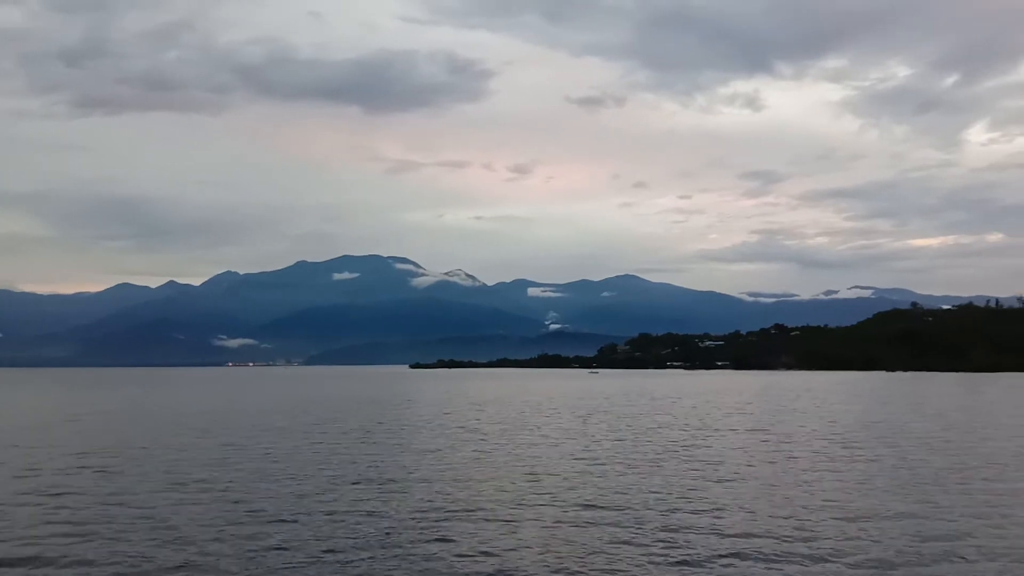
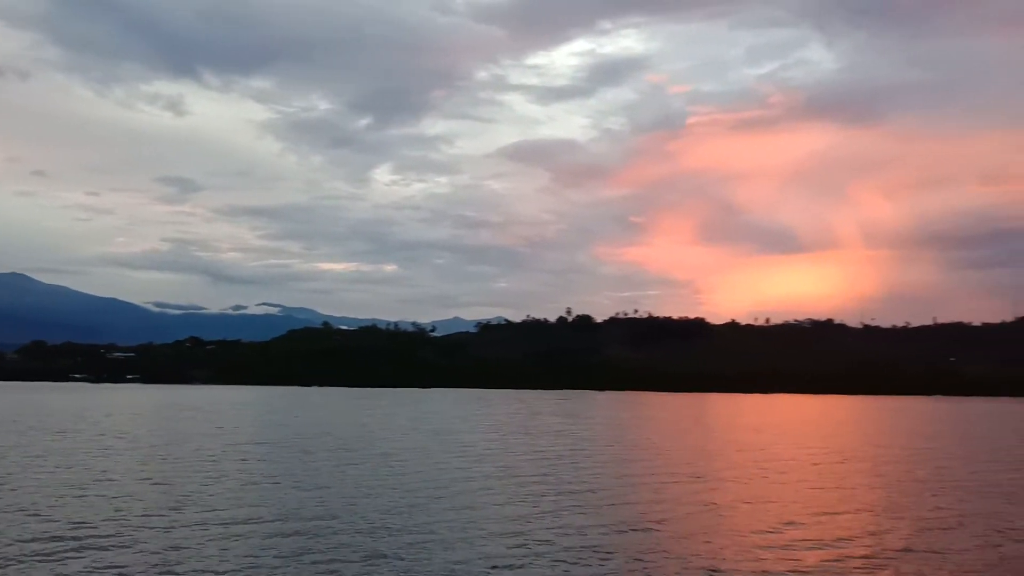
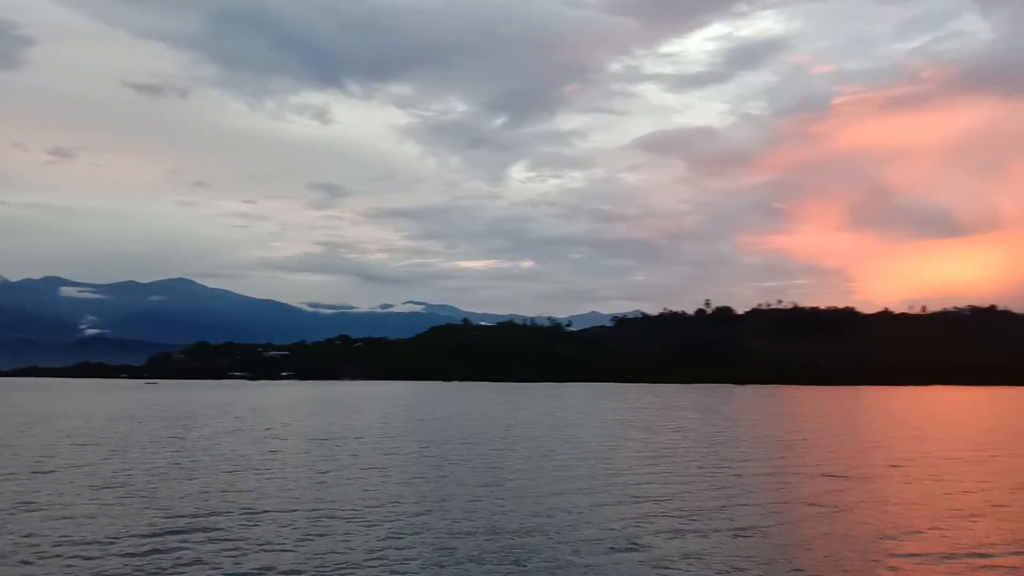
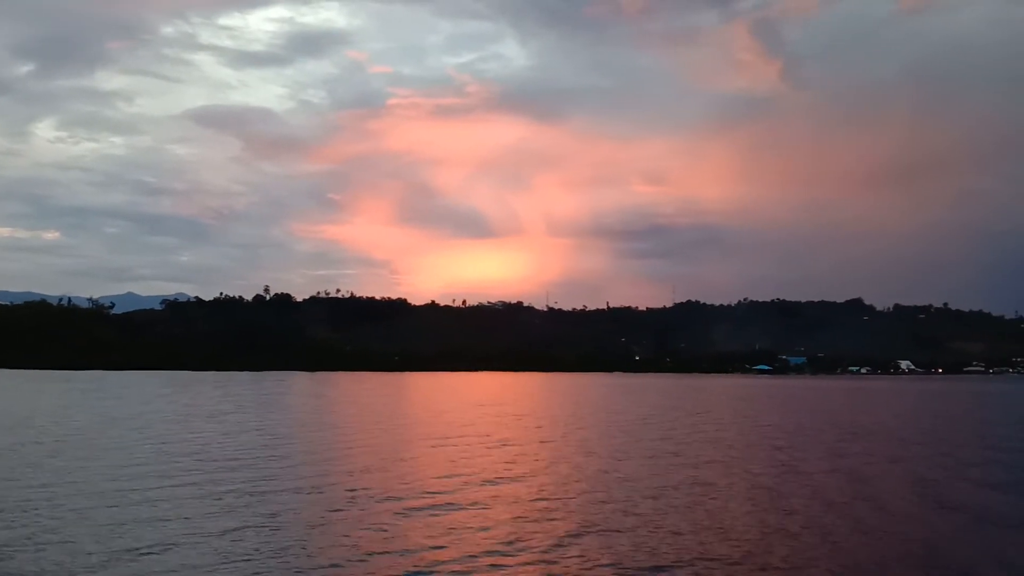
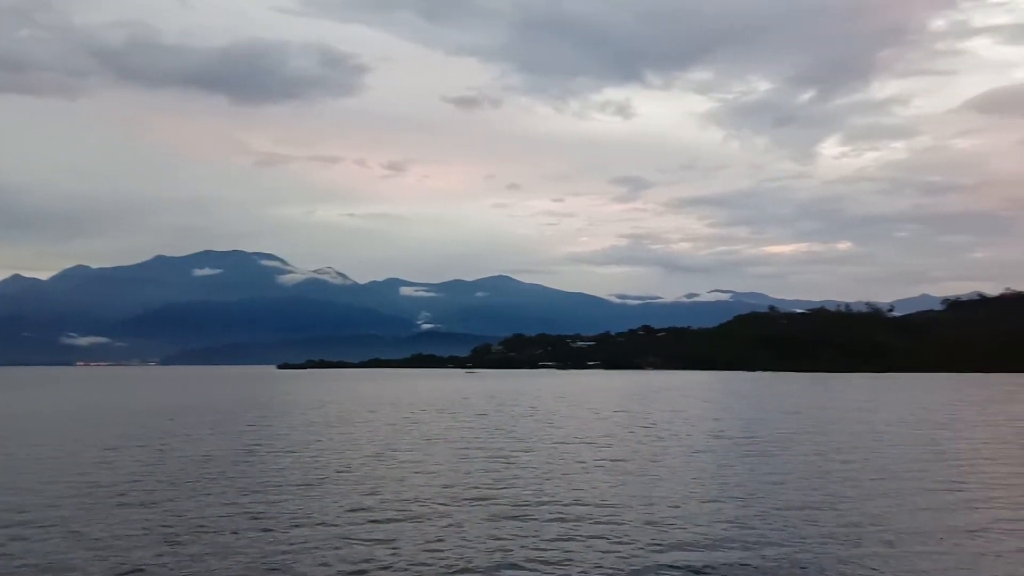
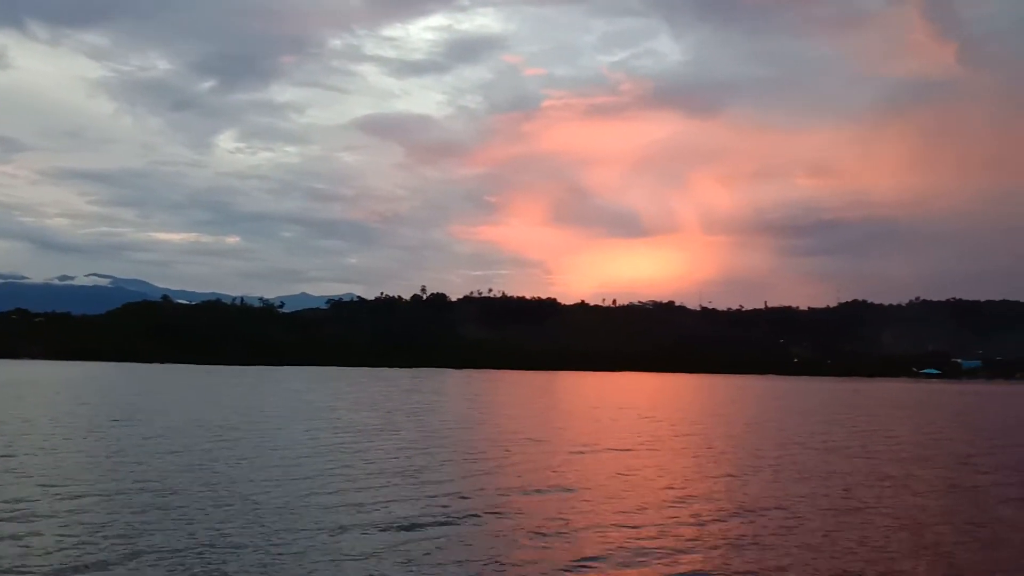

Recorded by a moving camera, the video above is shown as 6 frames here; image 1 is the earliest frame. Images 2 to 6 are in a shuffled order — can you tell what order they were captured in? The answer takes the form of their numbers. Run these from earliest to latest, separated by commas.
5, 3, 2, 6, 4
